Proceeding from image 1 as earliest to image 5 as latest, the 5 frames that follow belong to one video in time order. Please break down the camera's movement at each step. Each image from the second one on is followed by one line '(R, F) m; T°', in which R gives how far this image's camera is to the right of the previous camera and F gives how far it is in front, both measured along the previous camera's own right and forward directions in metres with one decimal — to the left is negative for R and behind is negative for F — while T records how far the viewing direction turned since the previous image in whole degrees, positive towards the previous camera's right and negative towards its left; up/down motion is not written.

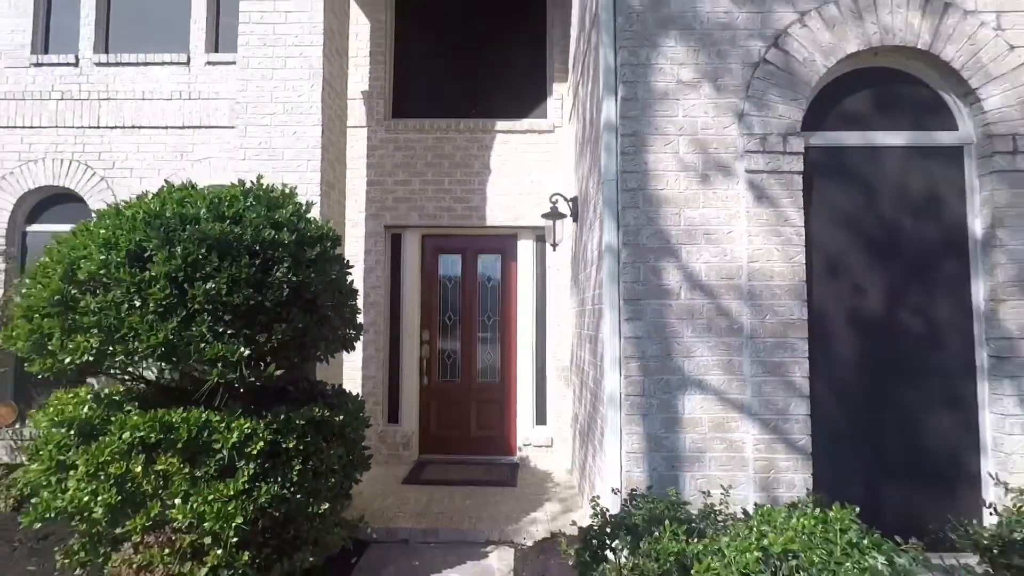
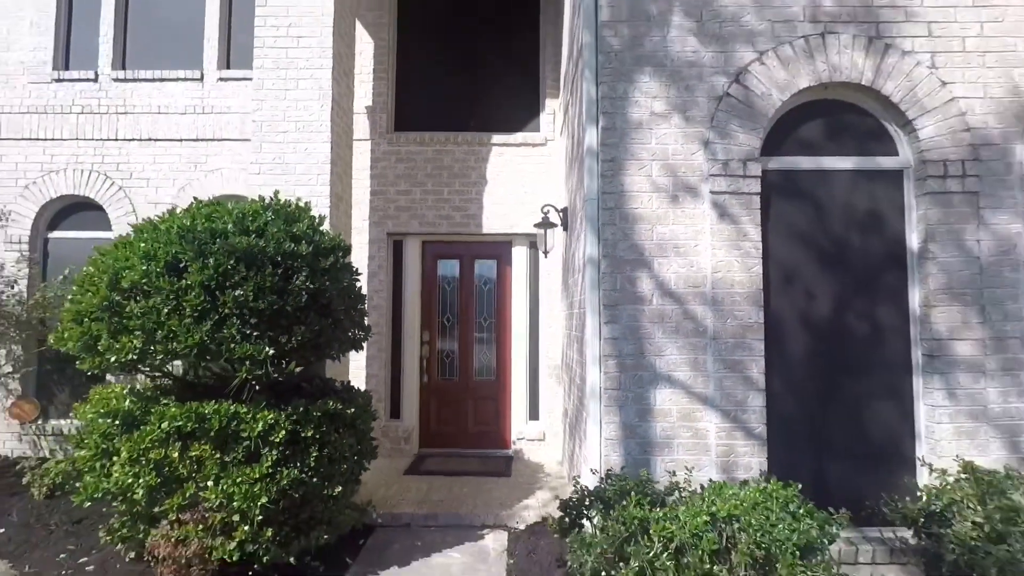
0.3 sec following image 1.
(0.0, -0.7) m; 0°
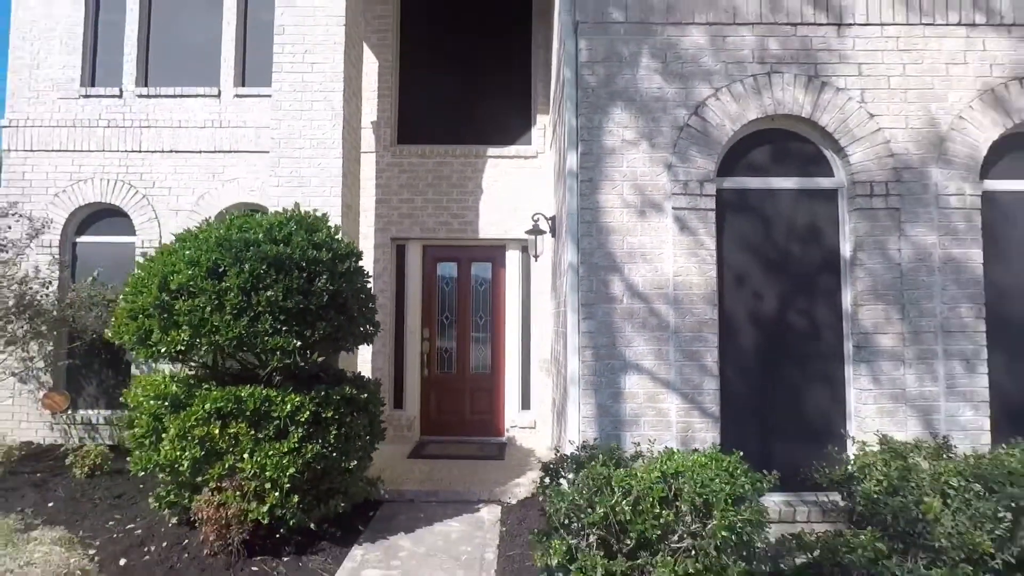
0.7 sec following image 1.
(0.0, -1.0) m; 0°
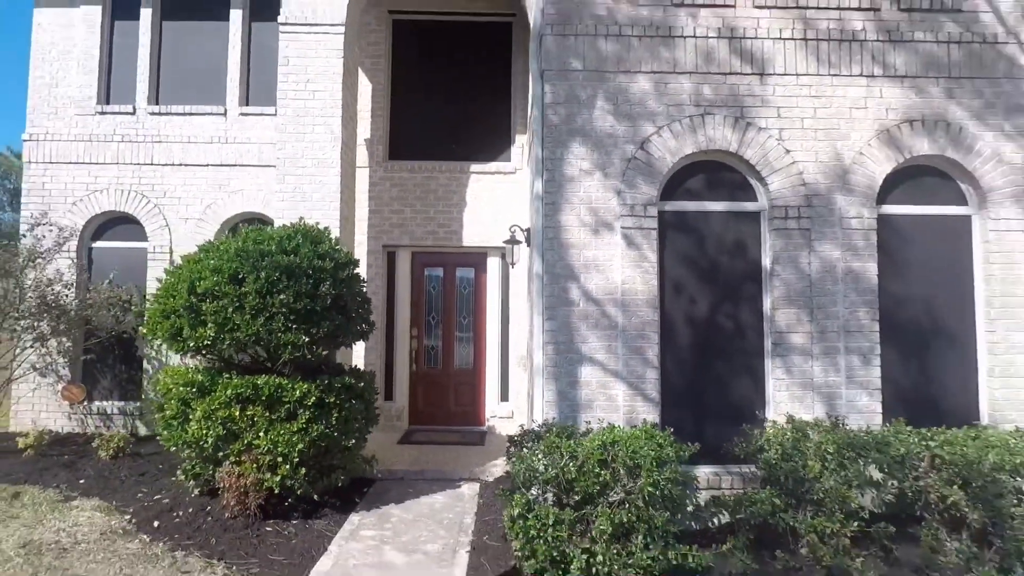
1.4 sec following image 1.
(+0.2, -1.3) m; +1°
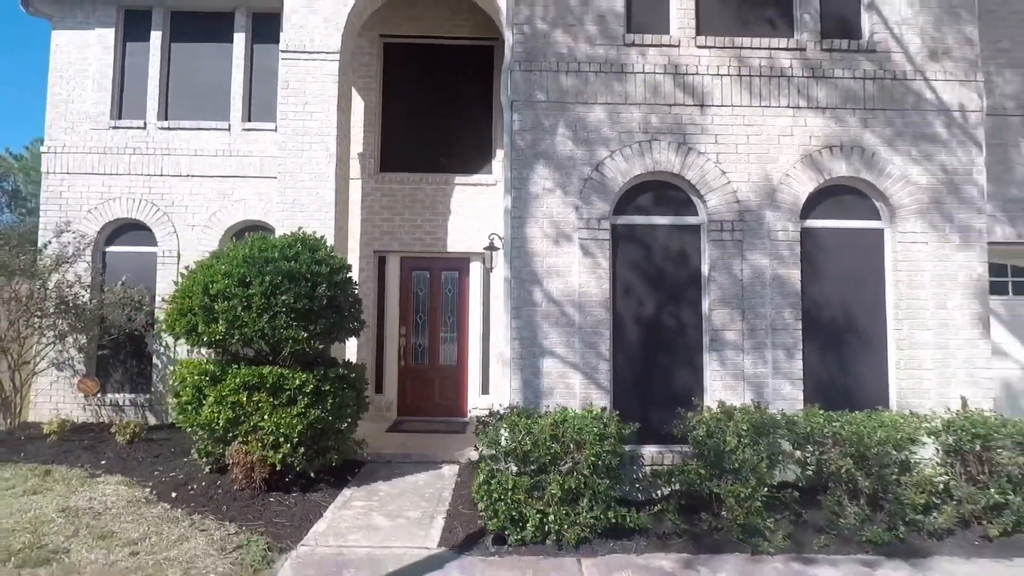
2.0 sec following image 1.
(+0.4, -1.3) m; 0°
